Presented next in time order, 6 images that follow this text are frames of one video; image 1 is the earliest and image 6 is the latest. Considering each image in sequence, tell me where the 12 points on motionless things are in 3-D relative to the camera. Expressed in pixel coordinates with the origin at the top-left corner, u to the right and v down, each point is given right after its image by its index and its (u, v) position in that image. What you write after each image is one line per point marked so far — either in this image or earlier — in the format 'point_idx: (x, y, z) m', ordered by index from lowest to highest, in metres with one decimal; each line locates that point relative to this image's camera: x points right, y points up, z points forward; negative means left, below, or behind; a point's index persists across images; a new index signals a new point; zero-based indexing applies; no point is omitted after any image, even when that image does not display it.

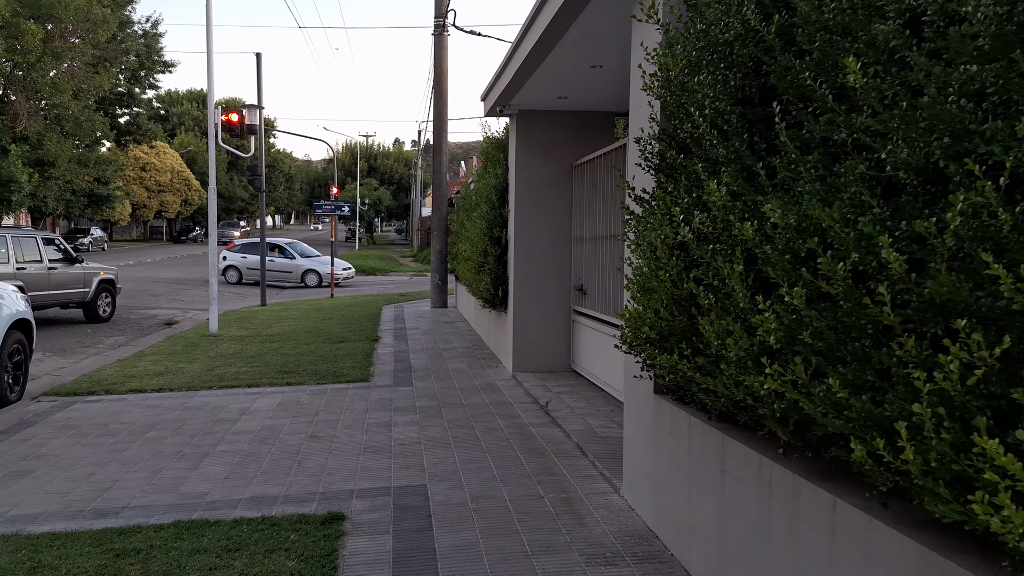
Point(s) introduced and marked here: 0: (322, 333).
0: (-3.2, -0.8, +13.5) m
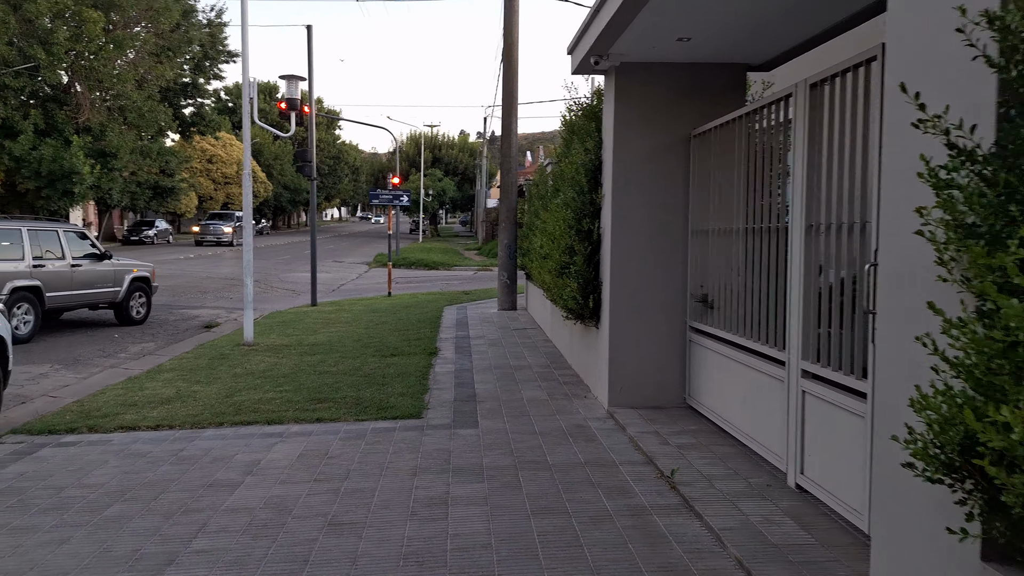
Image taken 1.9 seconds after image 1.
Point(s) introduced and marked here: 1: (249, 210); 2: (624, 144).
0: (-2.0, -0.8, +11.5) m
1: (-3.8, +1.1, +11.4) m
2: (+1.0, +1.3, +7.2) m
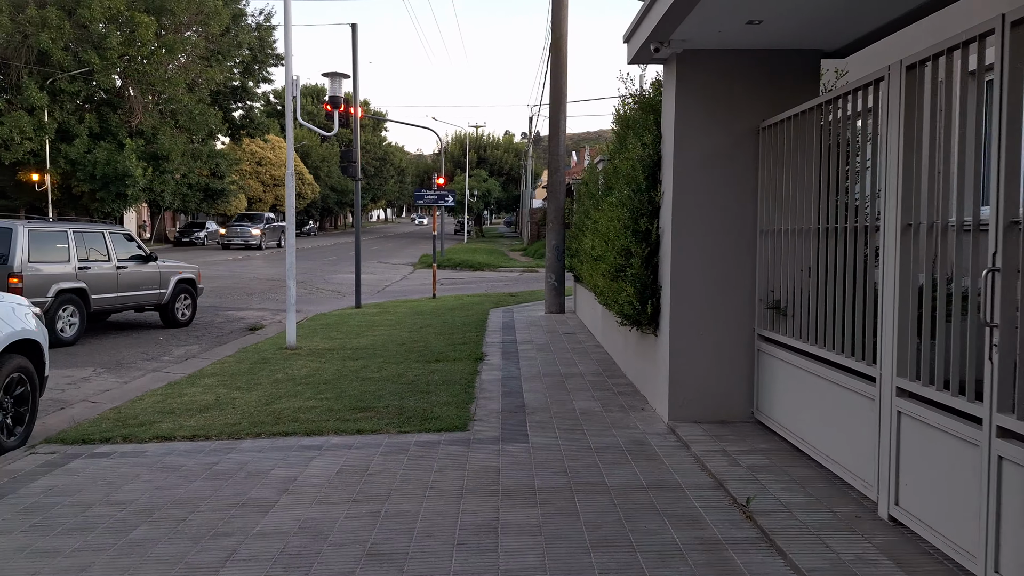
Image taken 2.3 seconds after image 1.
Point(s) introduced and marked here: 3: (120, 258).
0: (-1.3, -0.8, +11.2) m
1: (-3.1, +1.1, +11.2) m
2: (+1.5, +1.3, +6.7) m
3: (-6.5, +0.5, +13.1) m
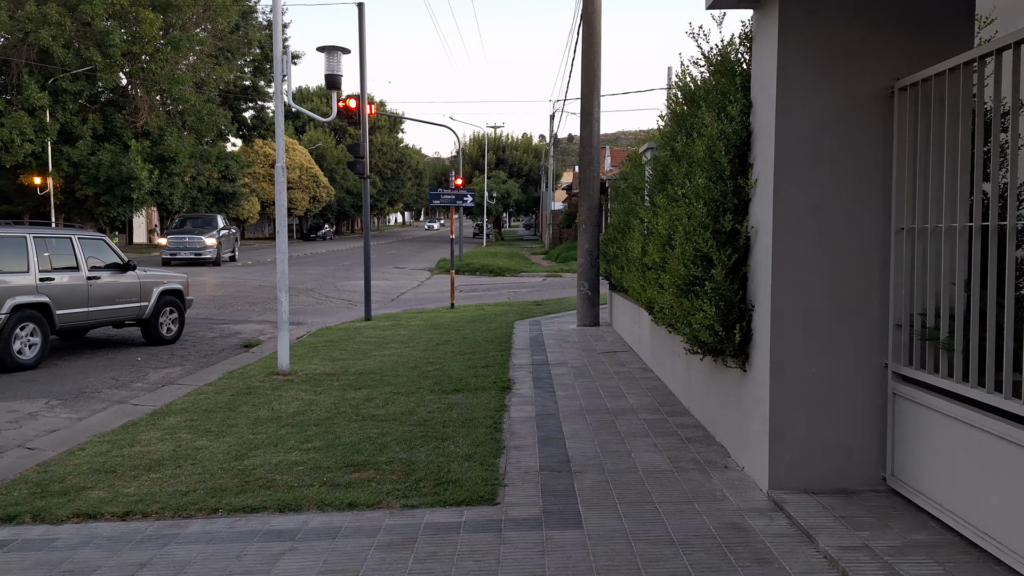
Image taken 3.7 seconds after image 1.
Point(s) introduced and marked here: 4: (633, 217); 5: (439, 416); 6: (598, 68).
0: (-1.0, -1.0, +9.4) m
1: (-2.7, +0.9, +9.5) m
2: (+1.7, +1.2, +4.9) m
3: (-6.1, +0.3, +11.5) m
4: (+1.5, +0.9, +9.8) m
5: (-0.7, -1.2, +7.2) m
6: (+1.5, +3.7, +13.5) m
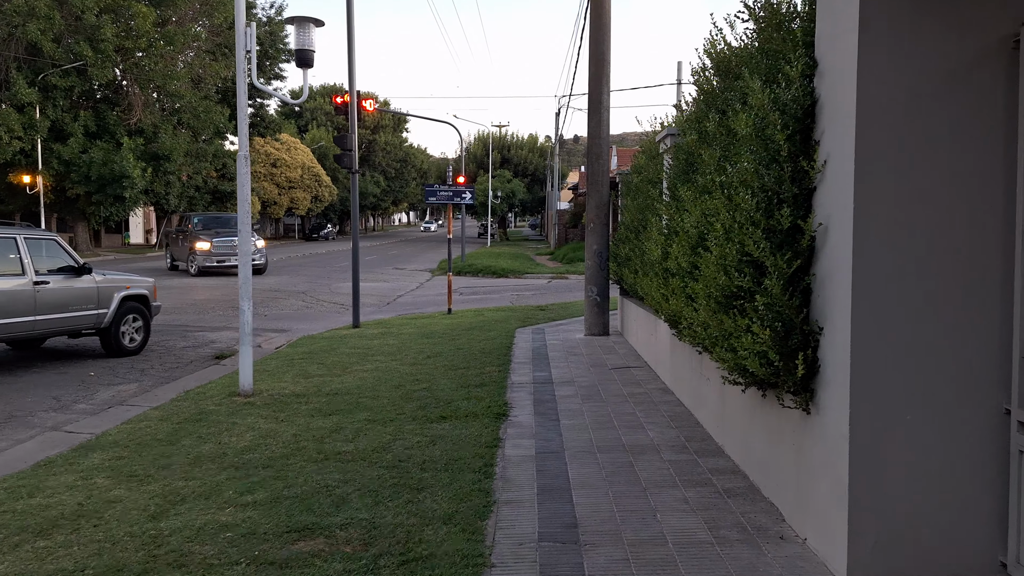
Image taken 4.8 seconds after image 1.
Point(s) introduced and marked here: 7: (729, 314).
0: (-1.0, -1.1, +8.2) m
1: (-2.8, +0.8, +8.2) m
2: (+1.7, +1.1, +3.6) m
3: (-6.1, +0.2, +10.3) m
4: (+1.4, +0.8, +8.5) m
5: (-0.7, -1.2, +5.9) m
6: (+1.5, +3.7, +12.2) m
7: (+1.3, -0.1, +4.6) m
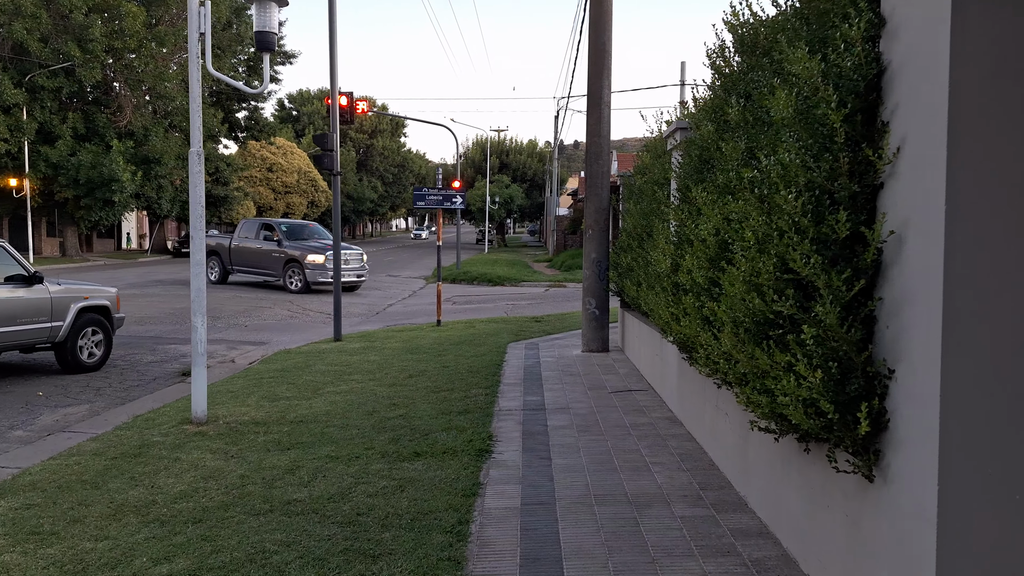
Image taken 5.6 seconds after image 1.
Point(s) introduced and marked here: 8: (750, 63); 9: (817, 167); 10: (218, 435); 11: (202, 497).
0: (-1.1, -1.2, +7.2) m
1: (-2.9, +0.7, +7.3) m
2: (+1.6, +1.0, +2.7) m
3: (-6.2, +0.1, +9.3) m
4: (+1.3, +0.7, +7.5) m
5: (-0.8, -1.4, +4.9) m
6: (+1.4, +3.5, +11.3) m
7: (+1.2, -0.3, +3.6) m
8: (+1.4, +1.4, +5.0) m
9: (+1.3, +0.5, +3.3) m
10: (-2.5, -1.3, +6.9) m
11: (-2.0, -1.4, +5.2) m
